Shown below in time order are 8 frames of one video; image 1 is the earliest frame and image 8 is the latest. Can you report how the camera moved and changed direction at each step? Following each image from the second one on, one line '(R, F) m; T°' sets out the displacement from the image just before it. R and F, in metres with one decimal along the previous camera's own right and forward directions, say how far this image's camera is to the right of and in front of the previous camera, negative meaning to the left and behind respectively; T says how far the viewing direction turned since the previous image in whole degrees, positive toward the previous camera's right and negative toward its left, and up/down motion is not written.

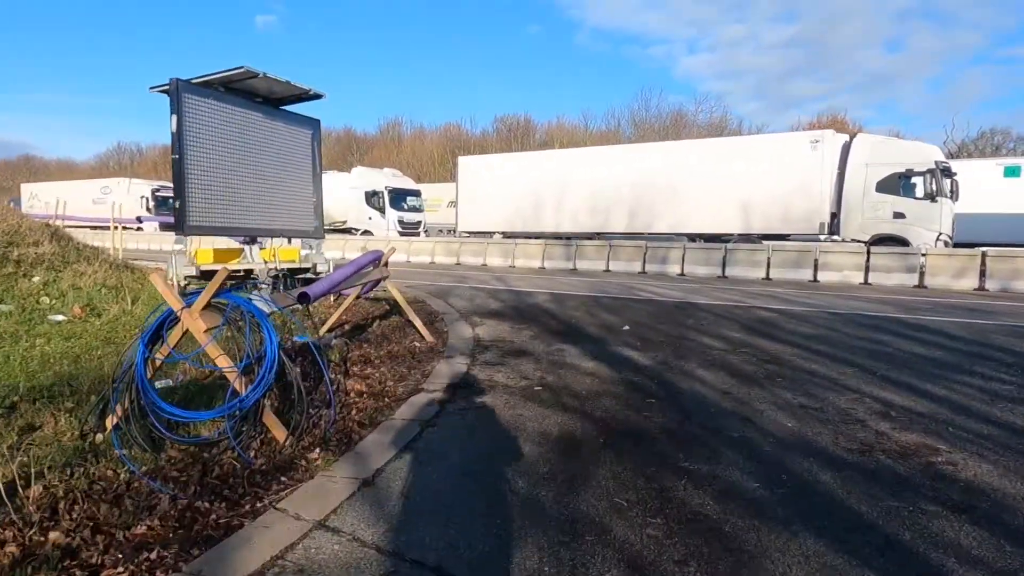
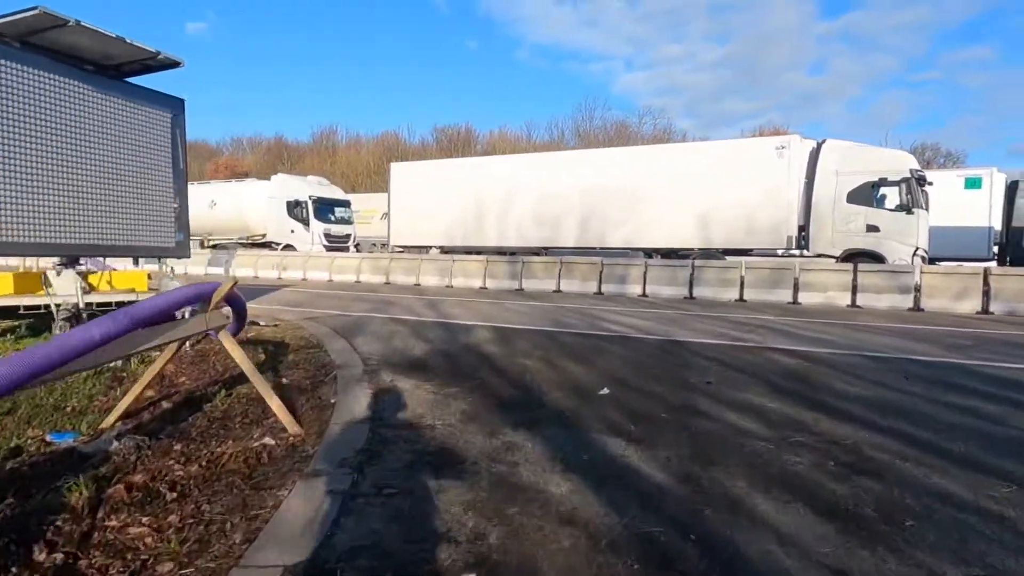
(+0.2, +2.8) m; +5°
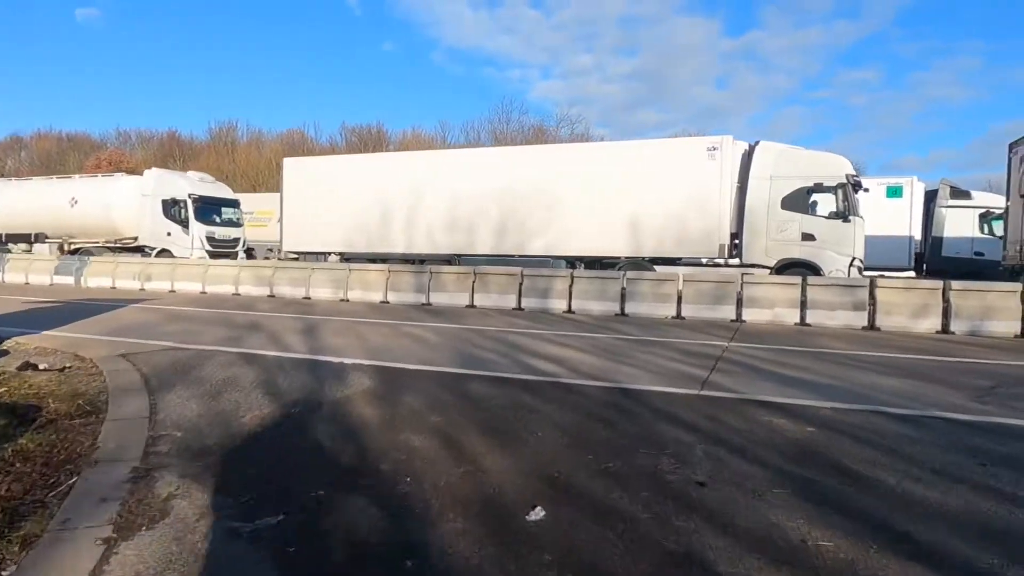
(+0.3, +2.5) m; +7°
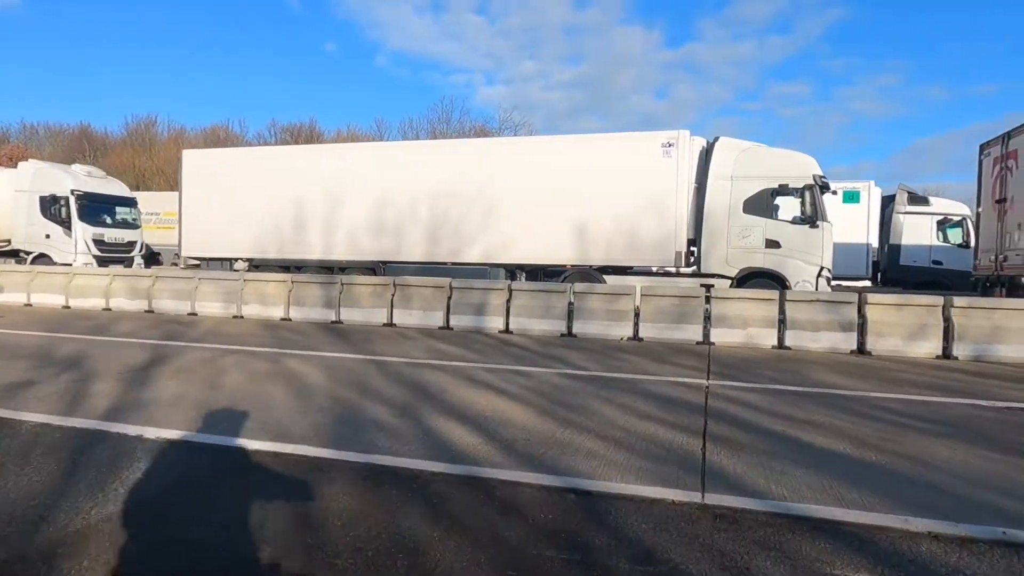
(+0.3, +2.5) m; +5°
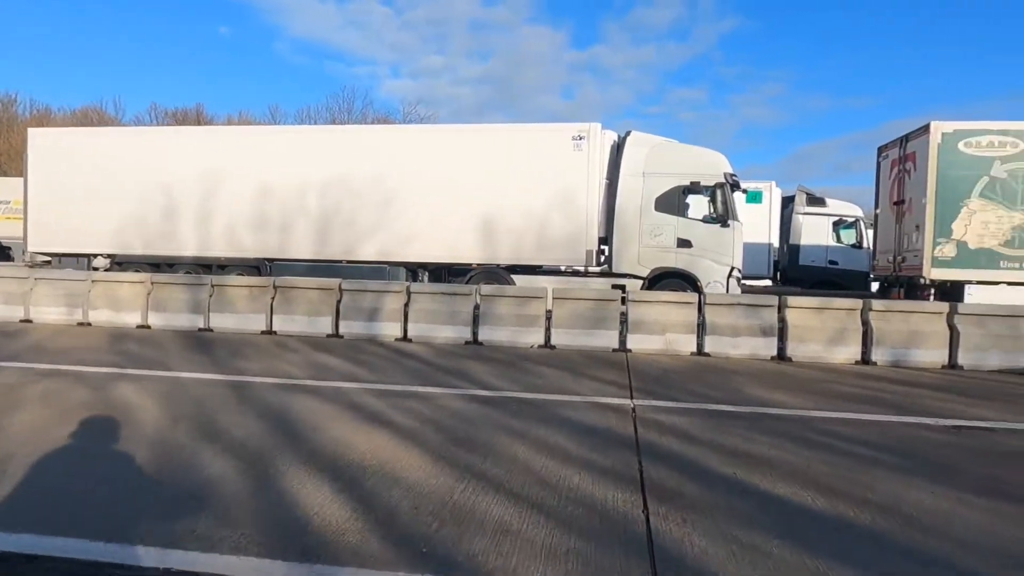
(+0.1, +1.2) m; +8°
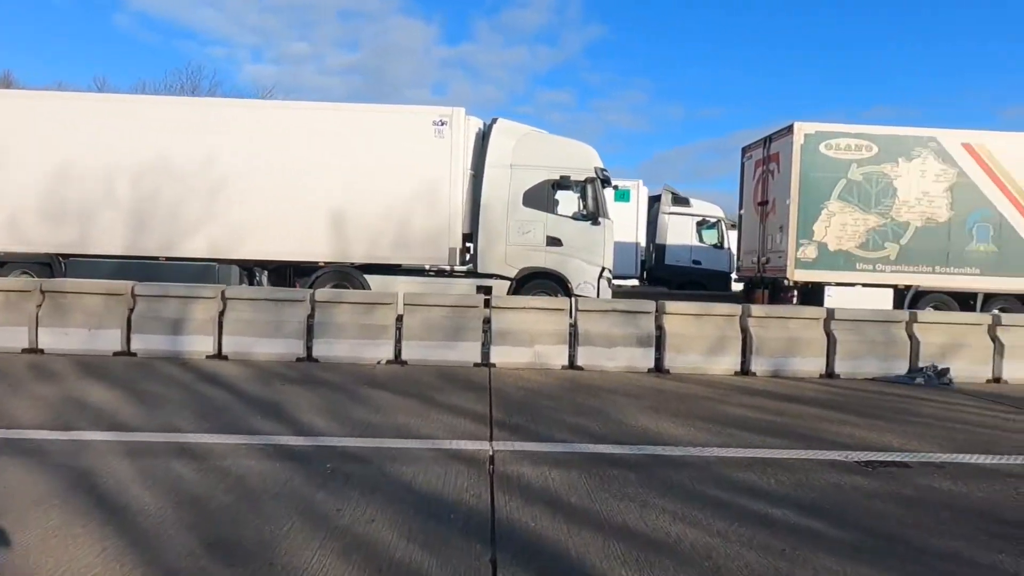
(+0.4, +1.6) m; +11°
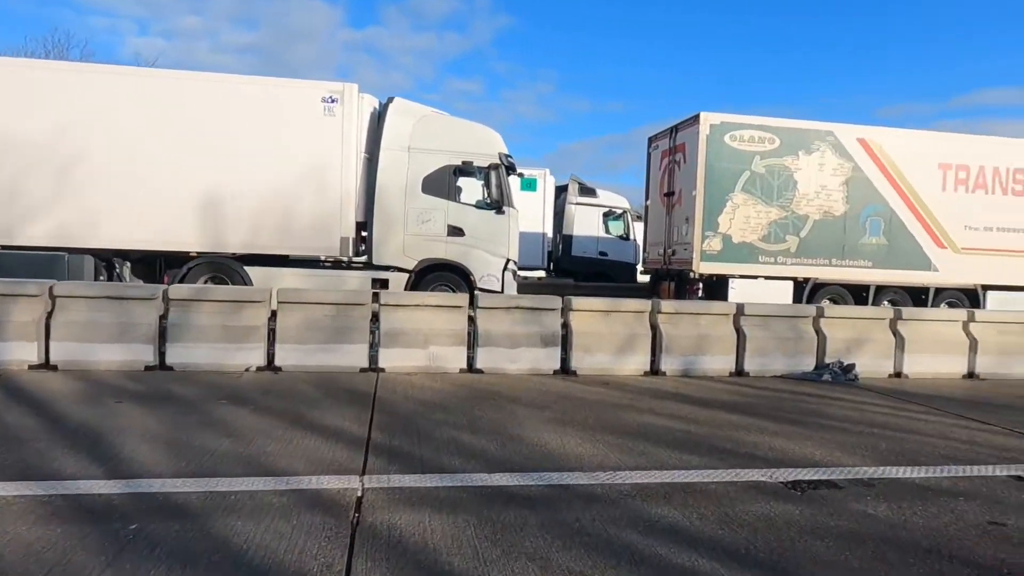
(+0.2, +0.9) m; +8°
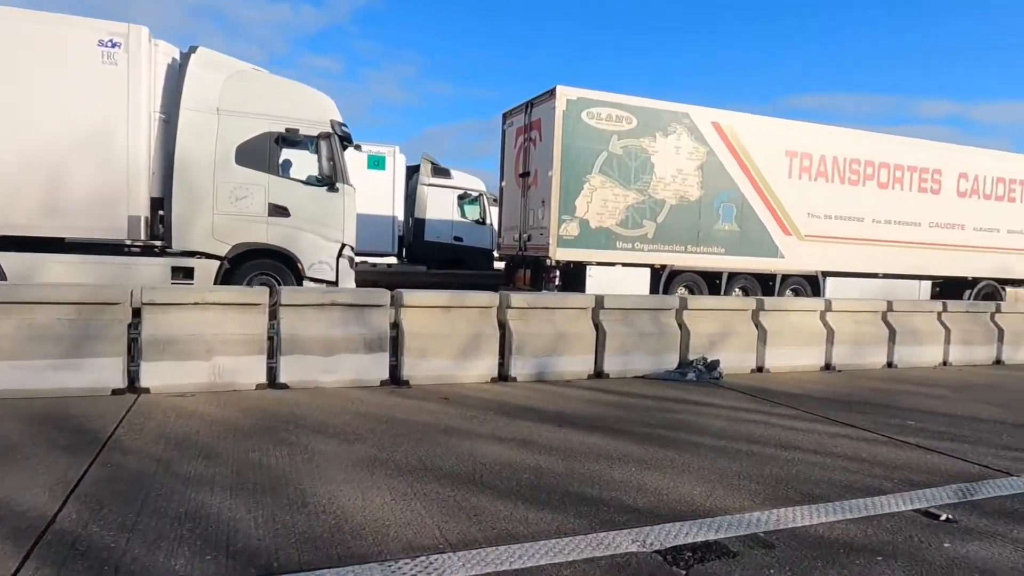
(+0.5, +1.5) m; +12°
